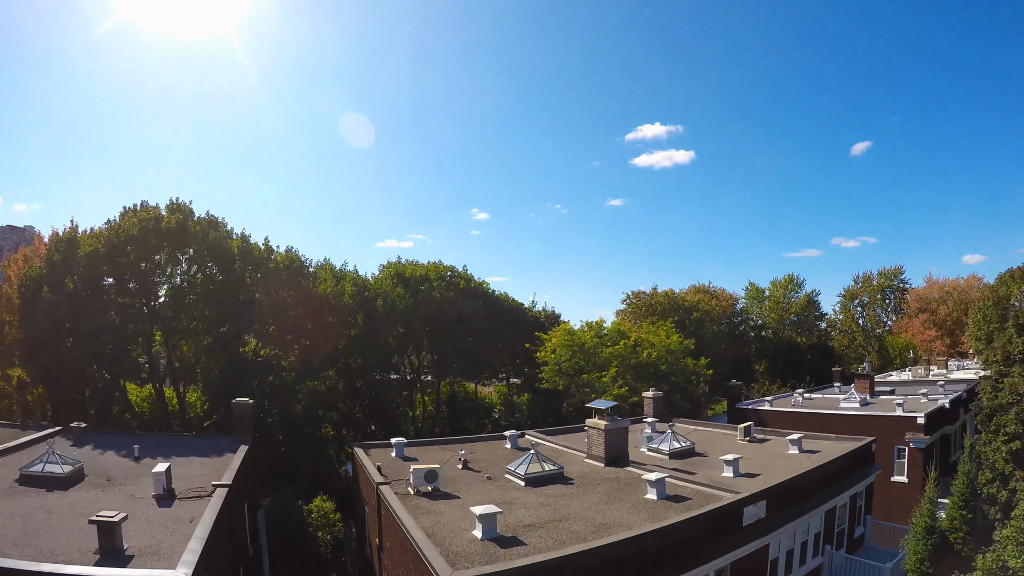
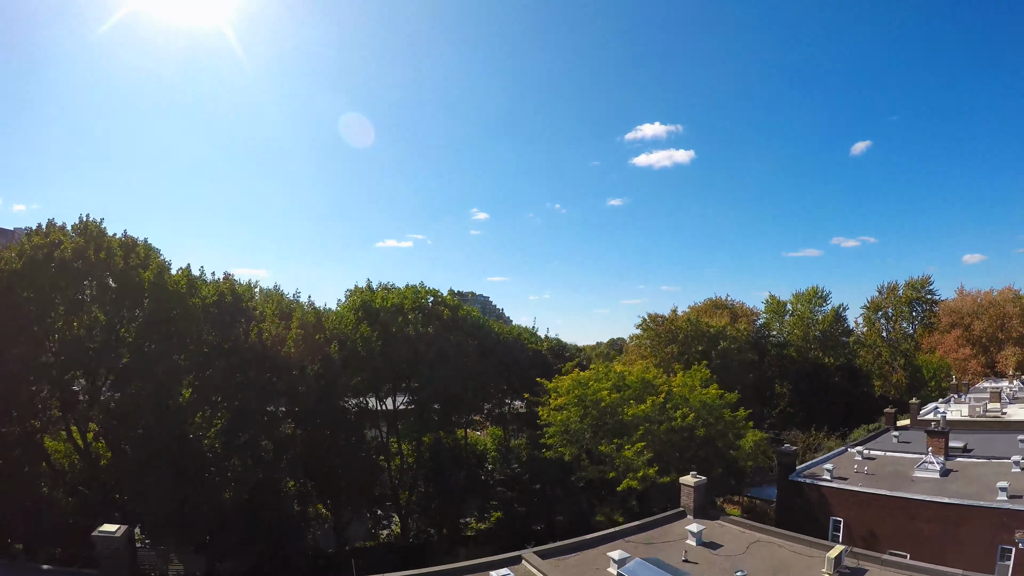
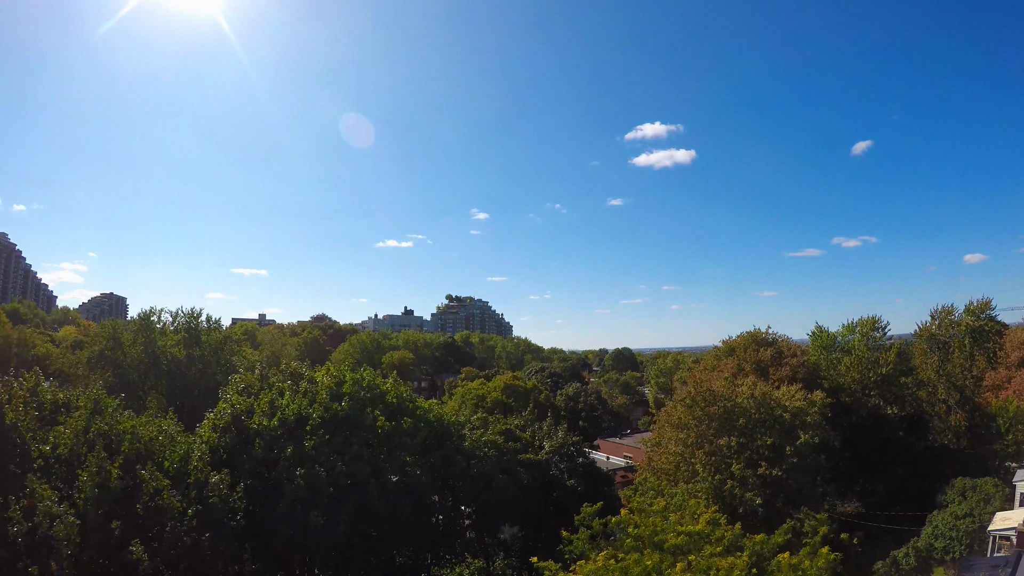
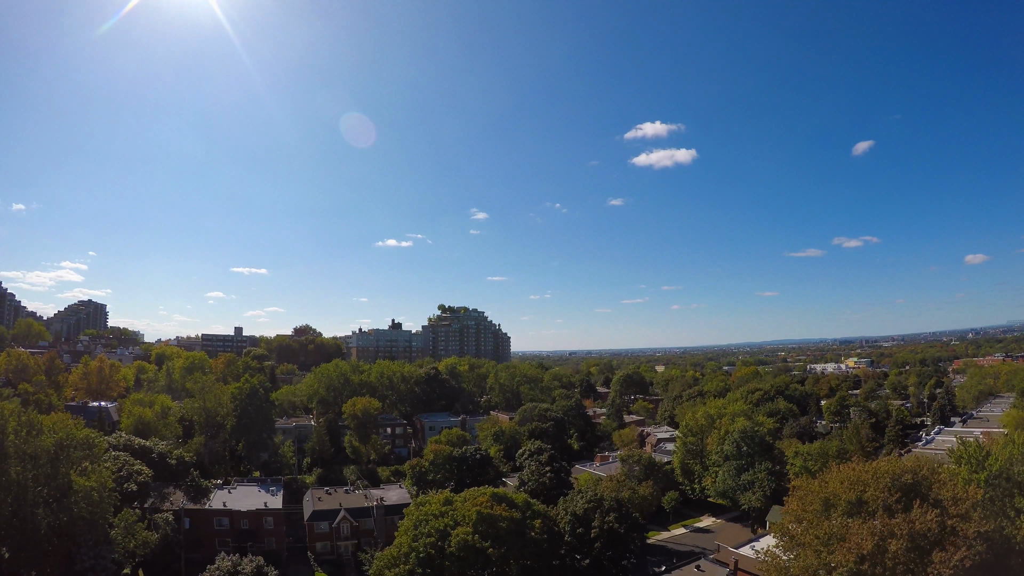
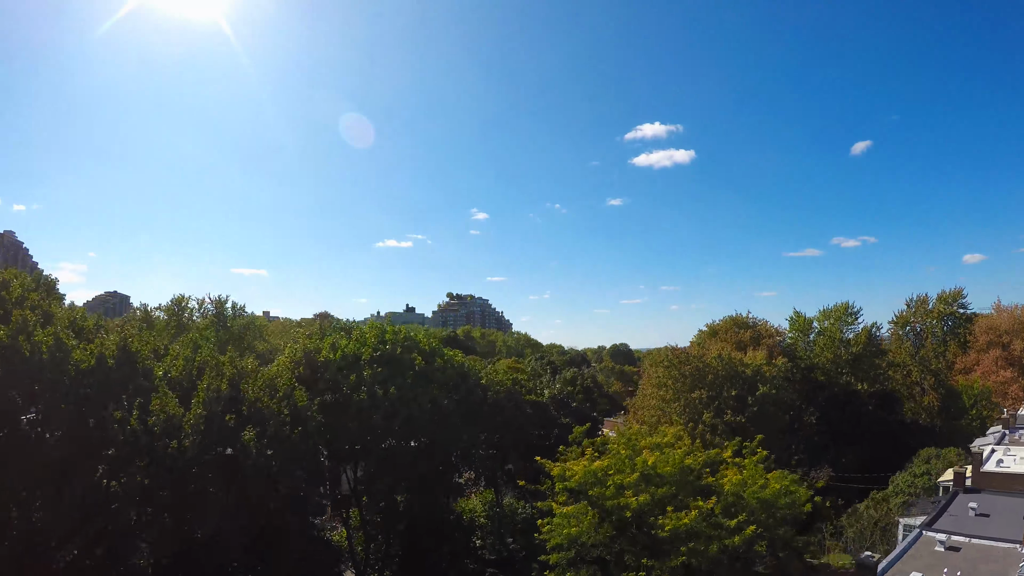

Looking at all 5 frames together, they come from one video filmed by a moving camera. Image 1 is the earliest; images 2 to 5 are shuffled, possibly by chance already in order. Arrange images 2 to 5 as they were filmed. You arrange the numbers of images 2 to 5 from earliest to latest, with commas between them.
2, 5, 3, 4
